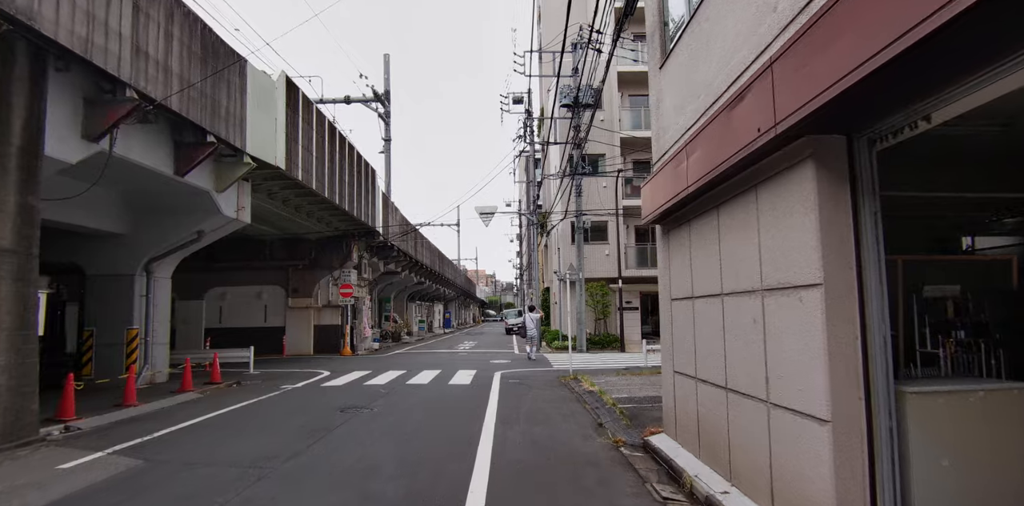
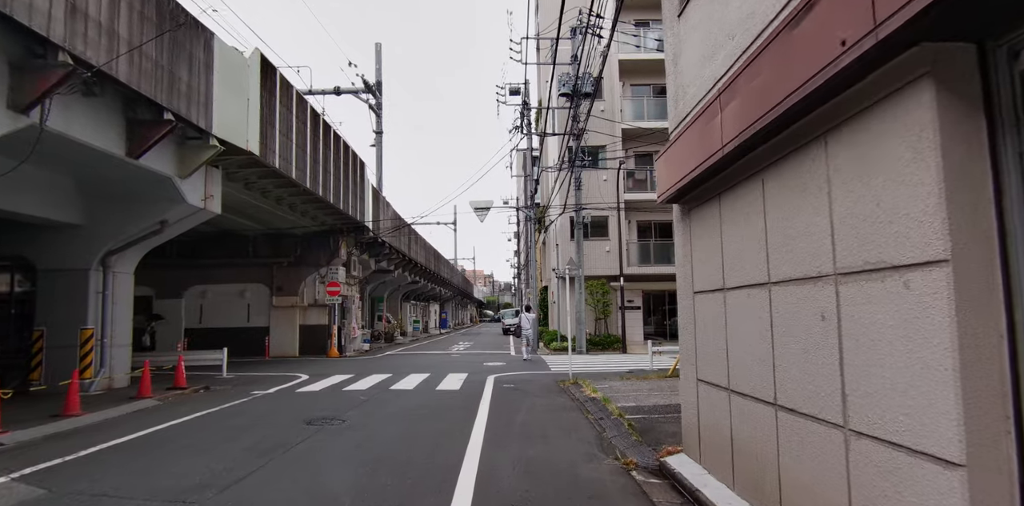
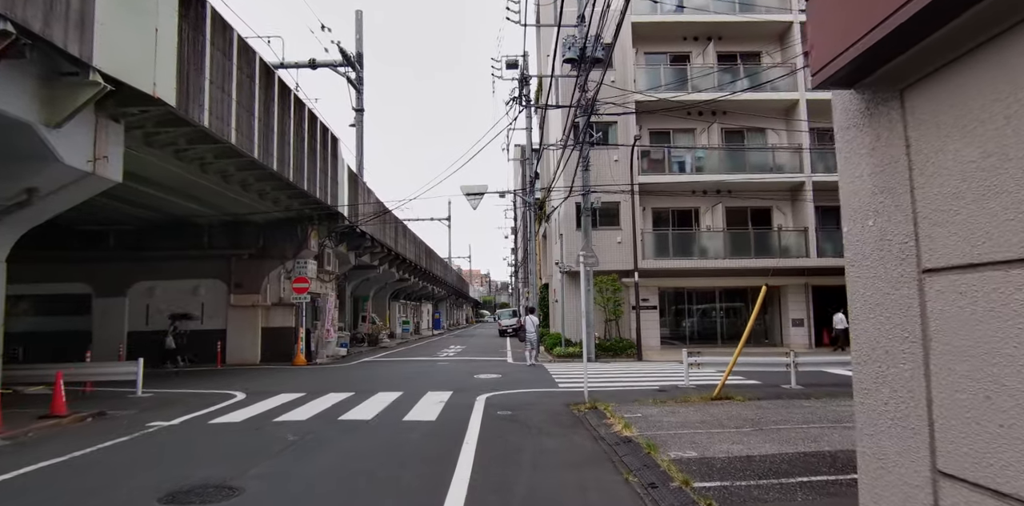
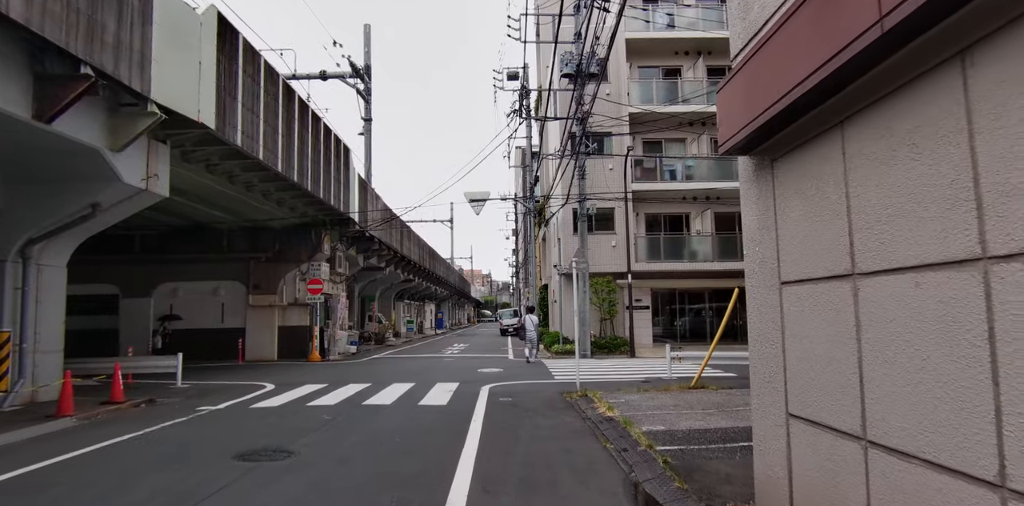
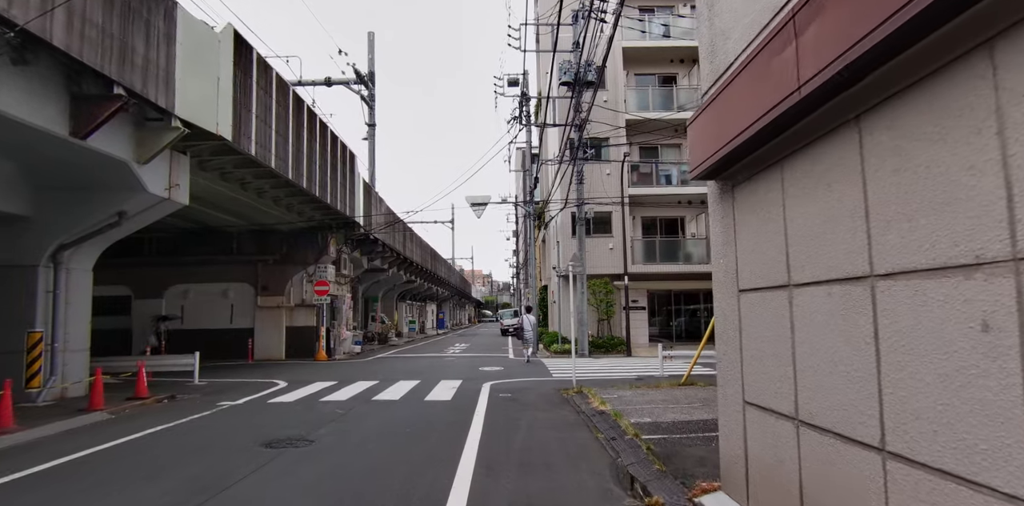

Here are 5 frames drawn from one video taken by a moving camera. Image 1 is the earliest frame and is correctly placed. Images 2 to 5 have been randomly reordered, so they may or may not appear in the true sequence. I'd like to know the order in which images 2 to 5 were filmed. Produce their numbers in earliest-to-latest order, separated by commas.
2, 5, 4, 3
